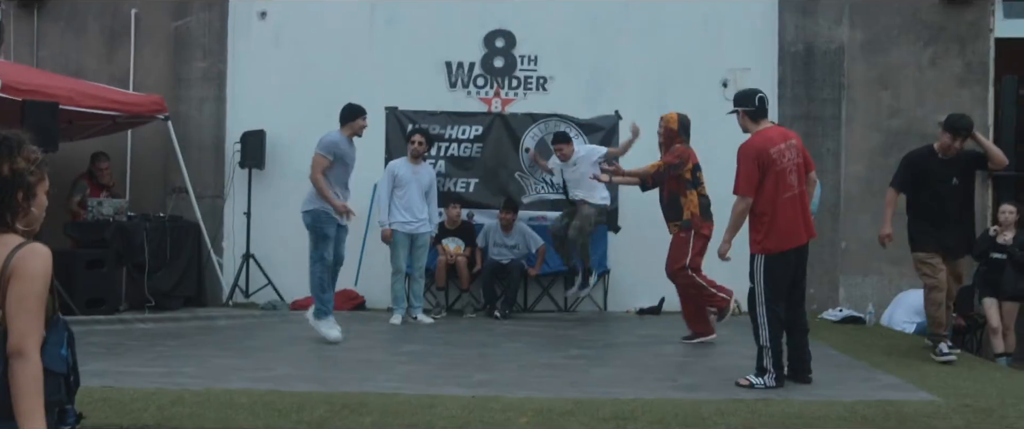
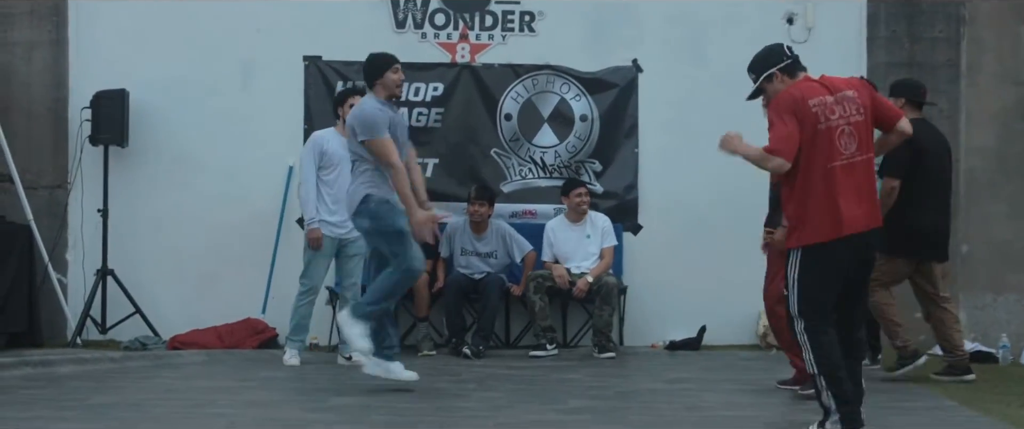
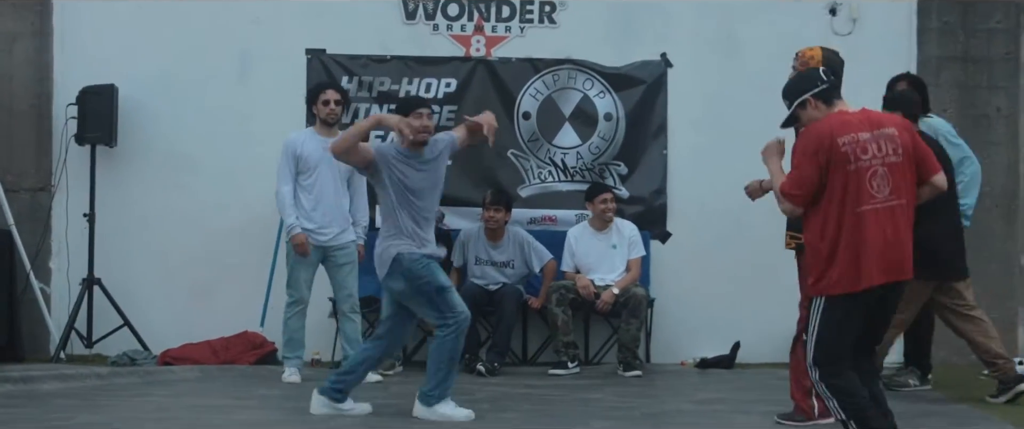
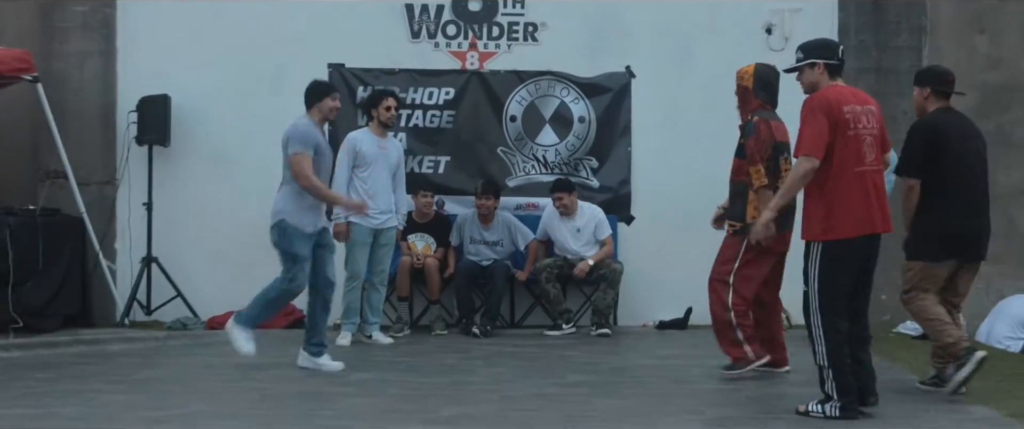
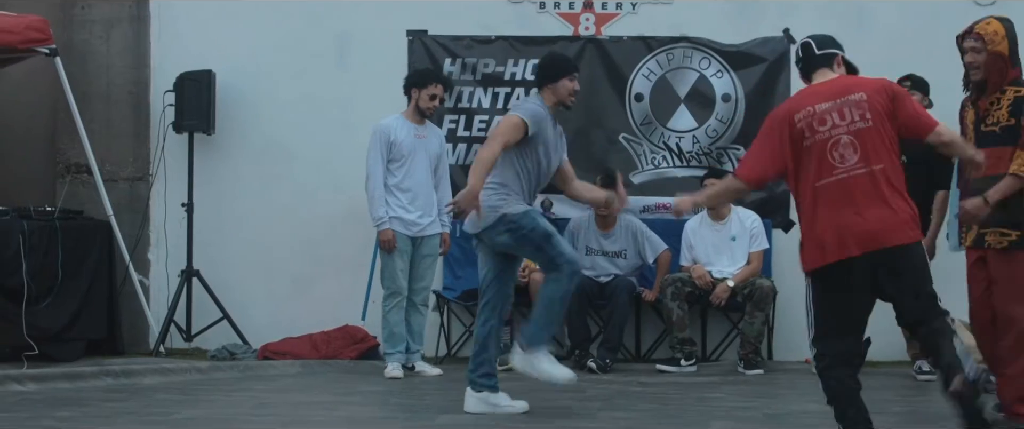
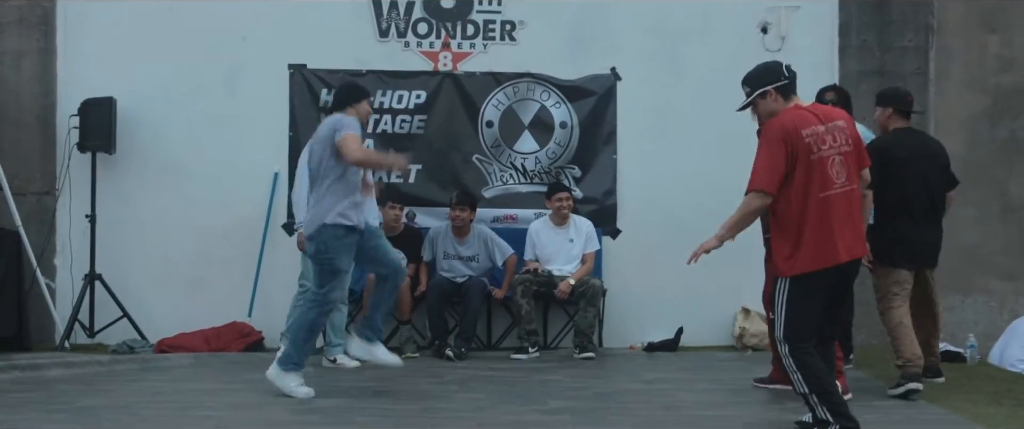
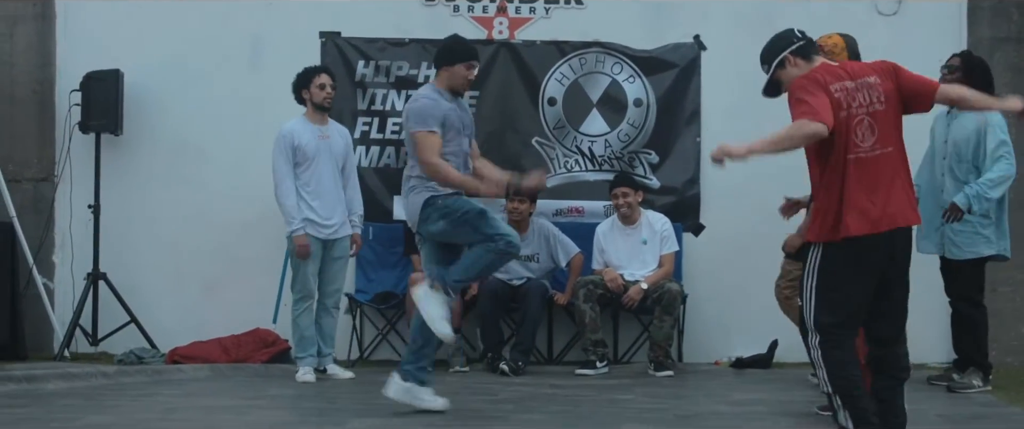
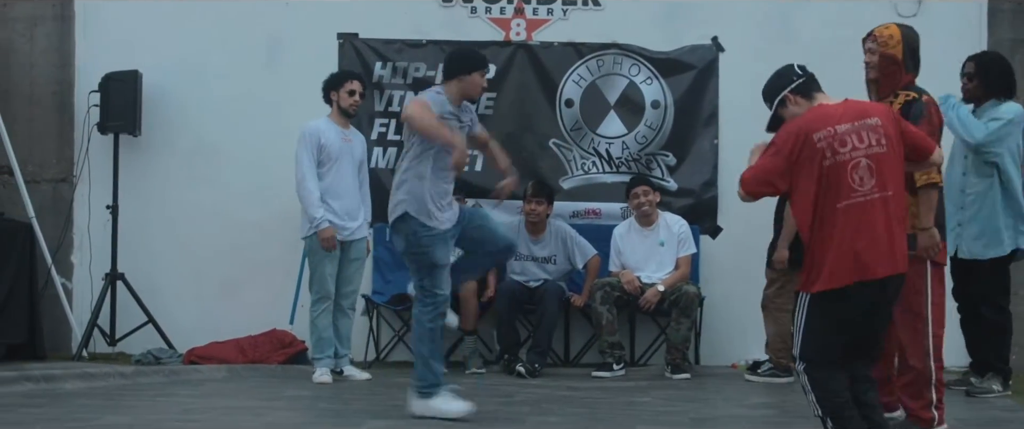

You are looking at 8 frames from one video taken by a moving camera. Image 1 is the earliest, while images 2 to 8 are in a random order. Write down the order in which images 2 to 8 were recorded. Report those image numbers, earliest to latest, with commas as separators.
4, 6, 2, 3, 7, 8, 5
